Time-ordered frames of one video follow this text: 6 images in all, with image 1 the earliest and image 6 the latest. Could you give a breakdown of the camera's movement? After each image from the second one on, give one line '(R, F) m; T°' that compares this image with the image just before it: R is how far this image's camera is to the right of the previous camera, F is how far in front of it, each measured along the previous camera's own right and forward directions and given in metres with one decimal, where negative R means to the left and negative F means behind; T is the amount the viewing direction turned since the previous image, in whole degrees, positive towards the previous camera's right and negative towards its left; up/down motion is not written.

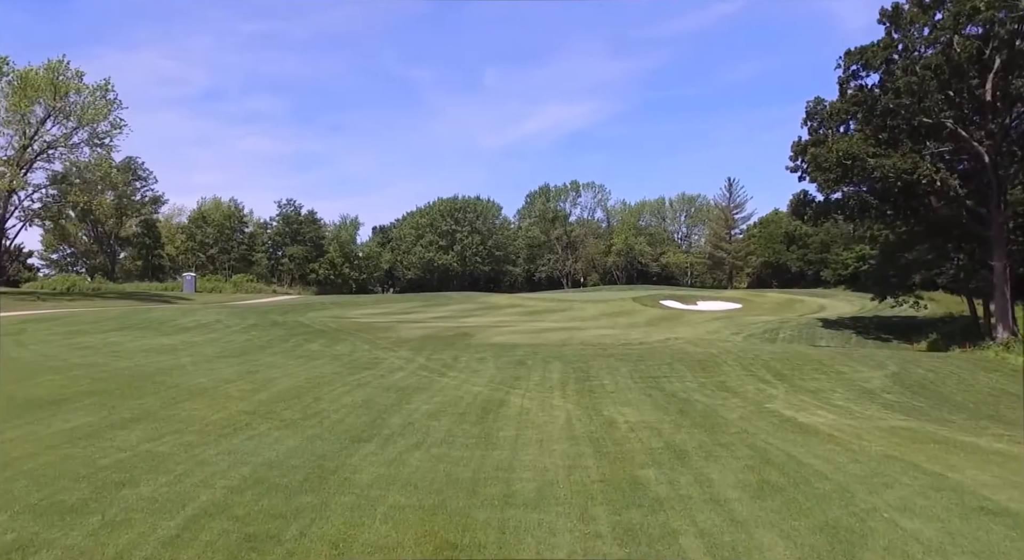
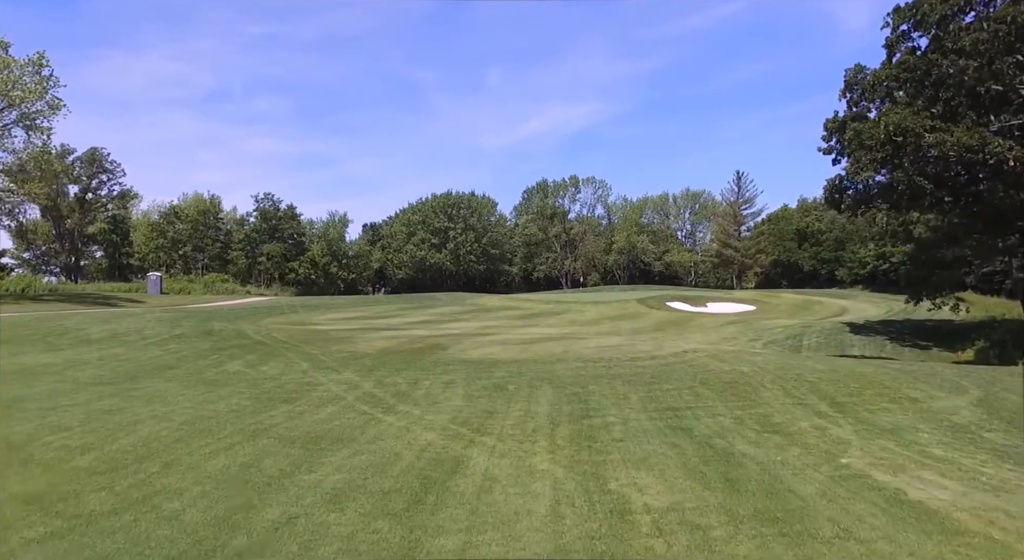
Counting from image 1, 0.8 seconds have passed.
(+0.3, +3.0) m; 0°
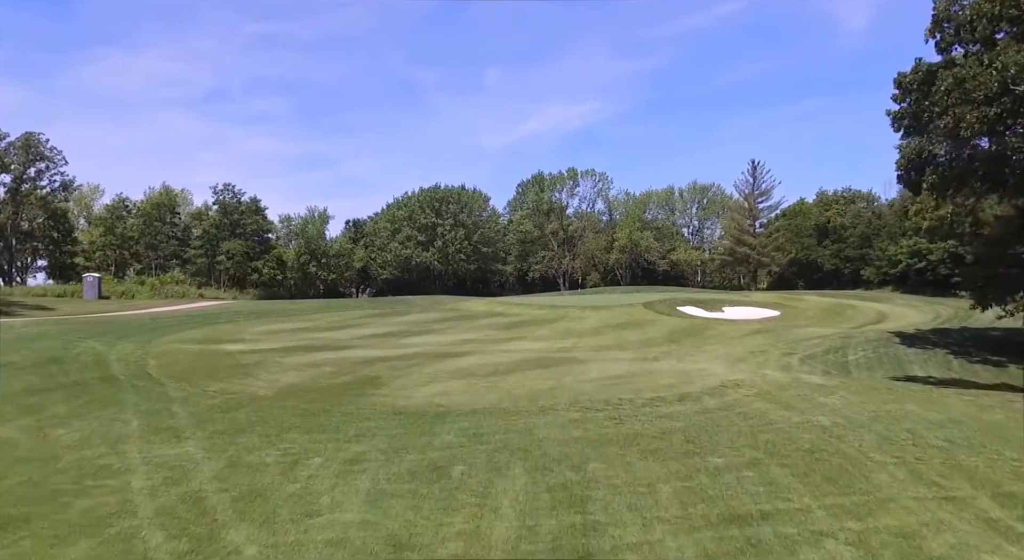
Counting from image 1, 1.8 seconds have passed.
(+0.5, +4.1) m; 0°
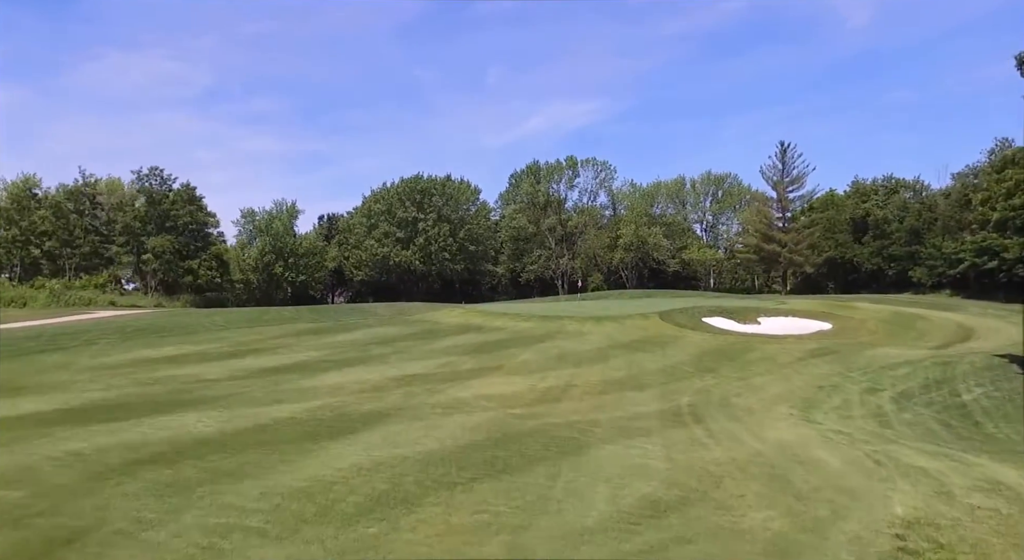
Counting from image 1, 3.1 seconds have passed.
(+0.6, +5.8) m; 0°
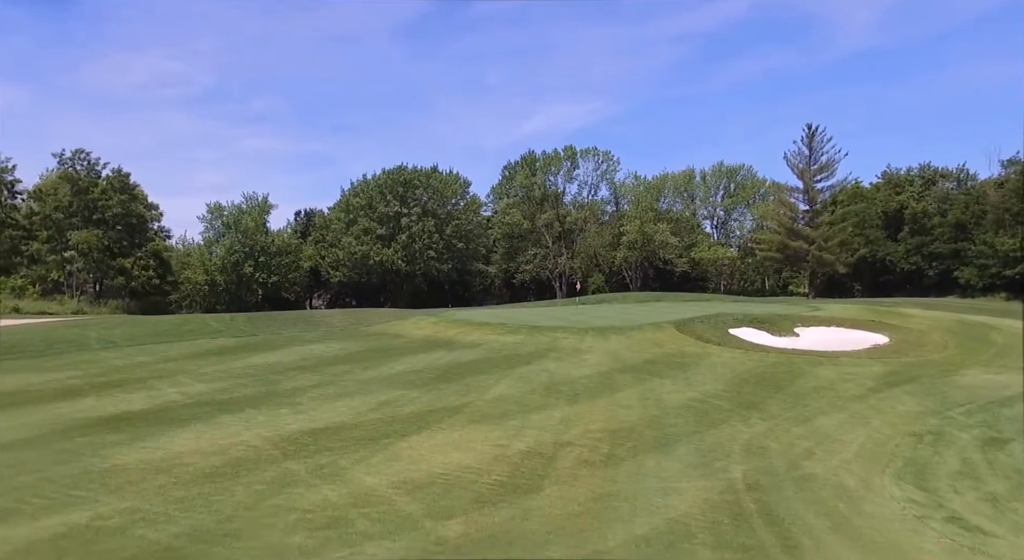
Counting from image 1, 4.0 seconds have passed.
(+0.5, +4.2) m; 0°
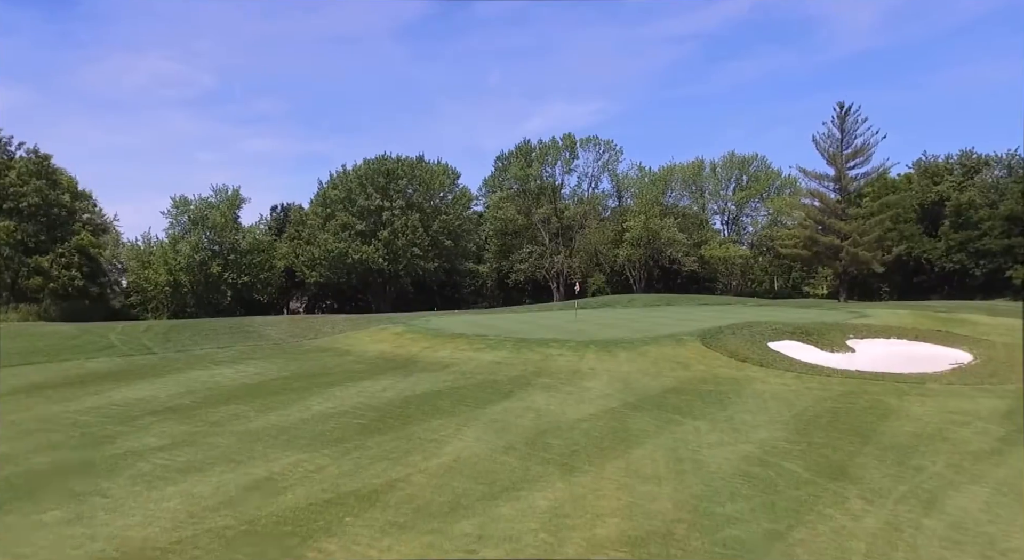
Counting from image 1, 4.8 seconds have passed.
(+0.4, +3.8) m; 0°
